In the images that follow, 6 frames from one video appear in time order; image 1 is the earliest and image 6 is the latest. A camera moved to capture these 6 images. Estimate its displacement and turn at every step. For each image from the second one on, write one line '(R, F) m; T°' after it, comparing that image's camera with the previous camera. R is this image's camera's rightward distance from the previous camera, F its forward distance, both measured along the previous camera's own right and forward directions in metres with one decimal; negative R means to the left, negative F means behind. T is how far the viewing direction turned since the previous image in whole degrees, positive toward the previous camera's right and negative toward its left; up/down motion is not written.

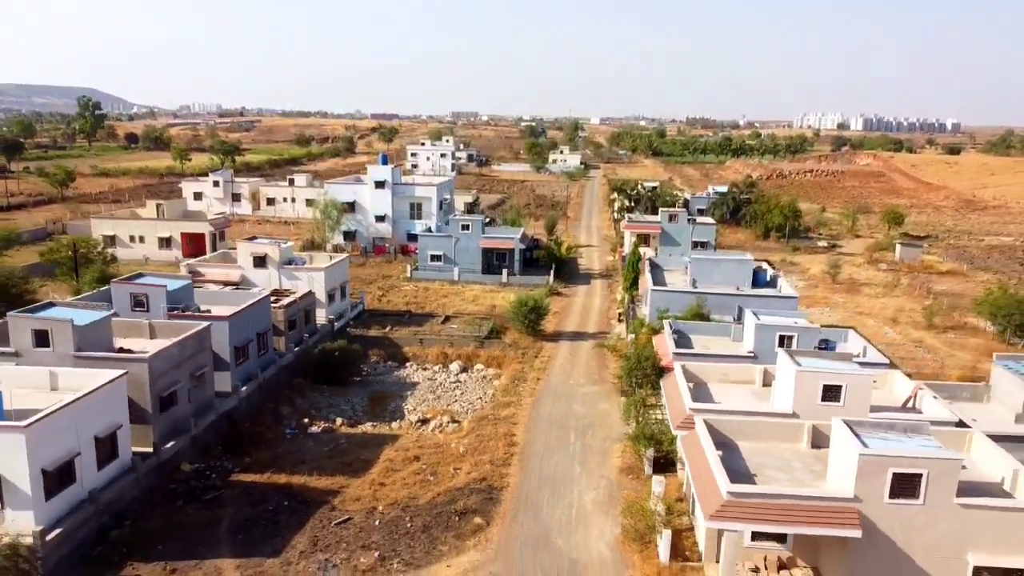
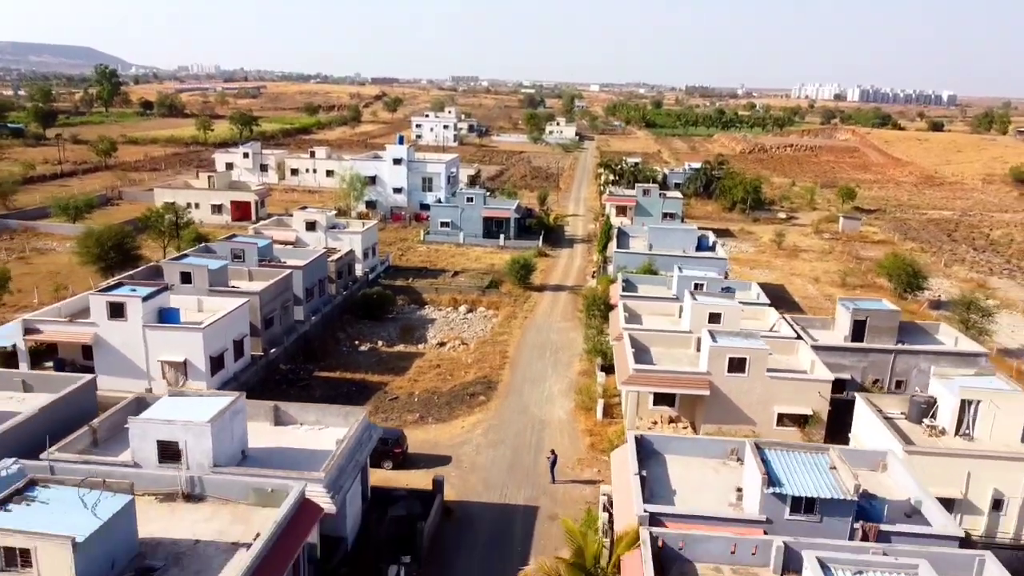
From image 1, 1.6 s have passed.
(+0.1, -10.1) m; 0°
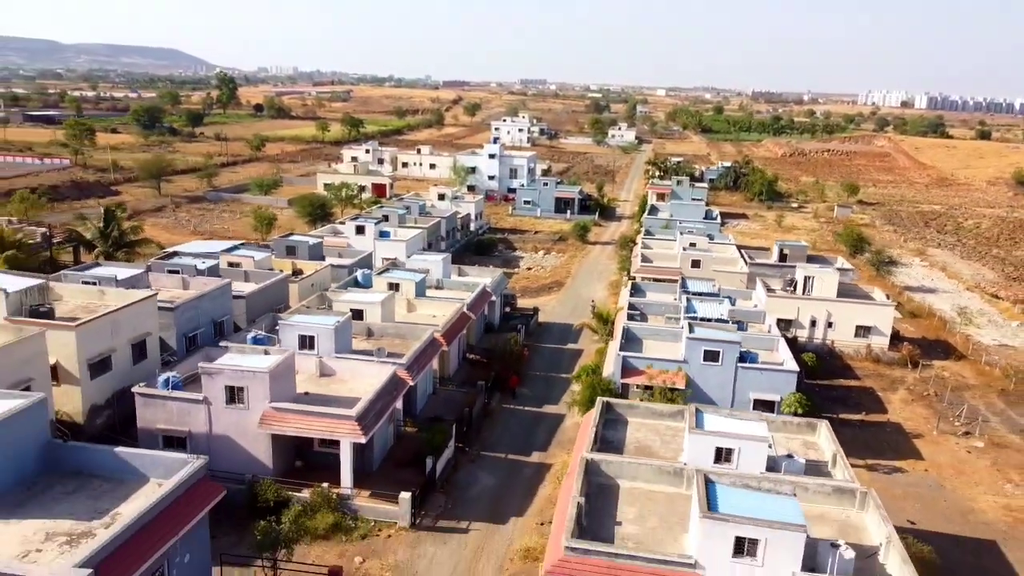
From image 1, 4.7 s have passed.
(+0.1, -21.8) m; -4°
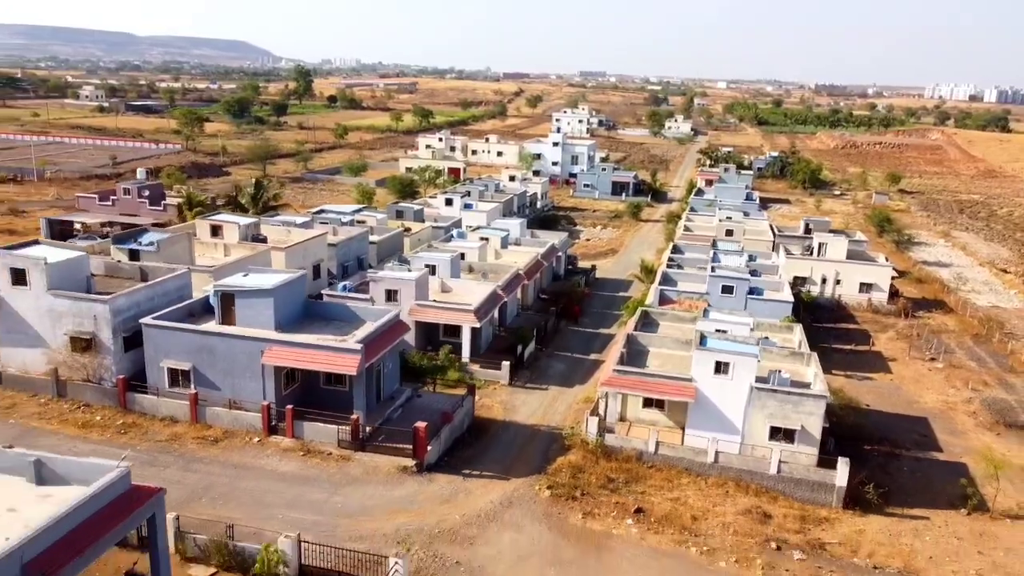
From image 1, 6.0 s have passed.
(-0.5, -9.8) m; -4°
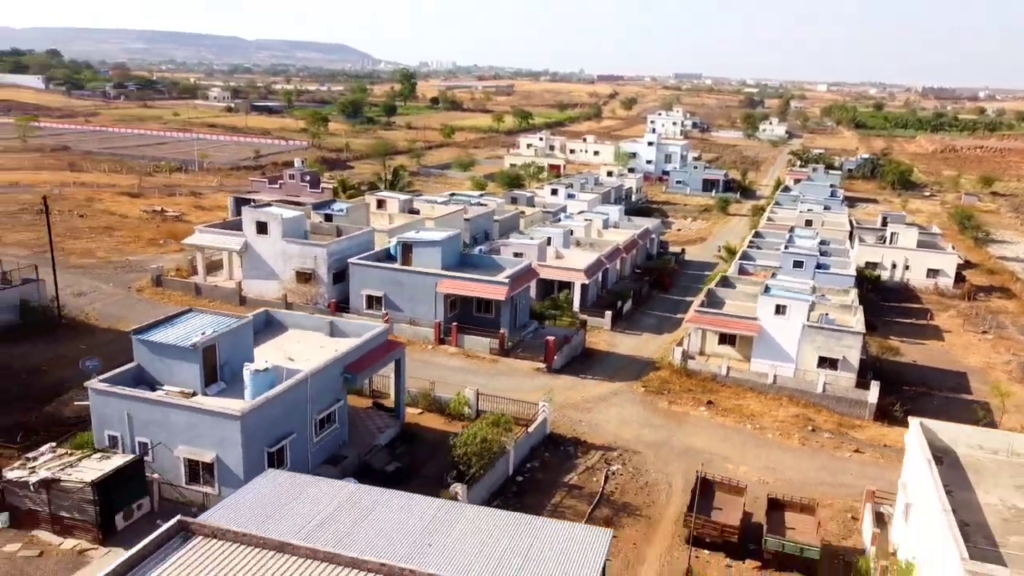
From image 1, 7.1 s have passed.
(-0.7, -7.8) m; -6°
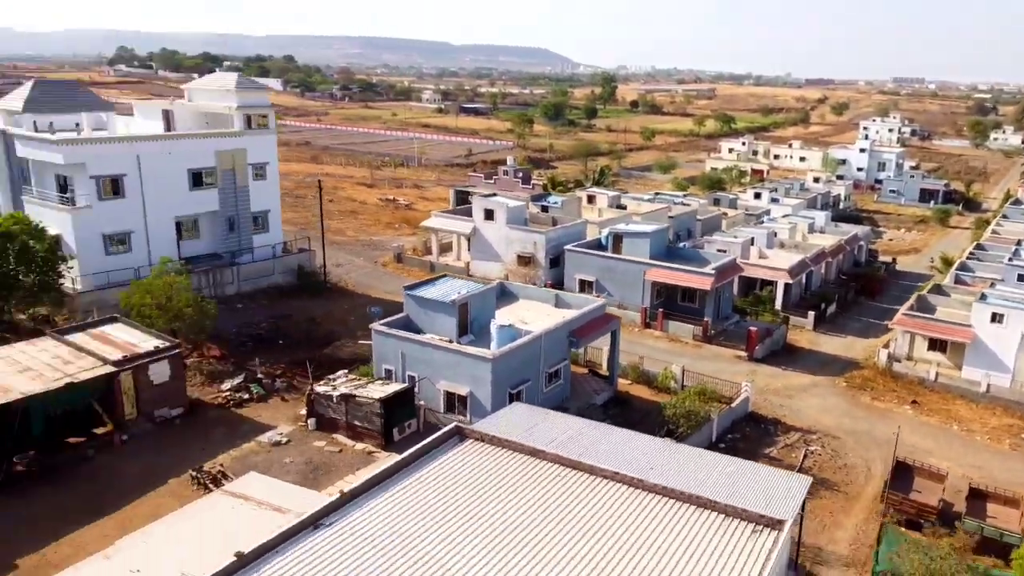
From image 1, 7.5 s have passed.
(-0.6, -2.7) m; -13°
